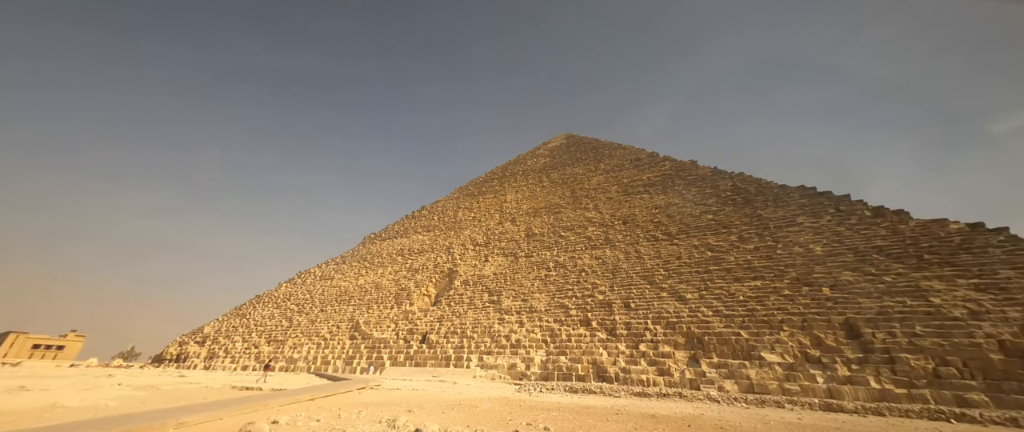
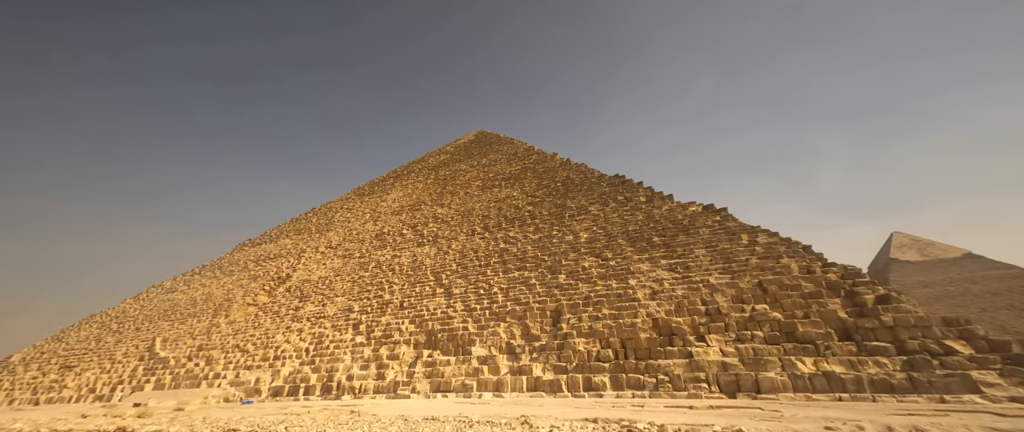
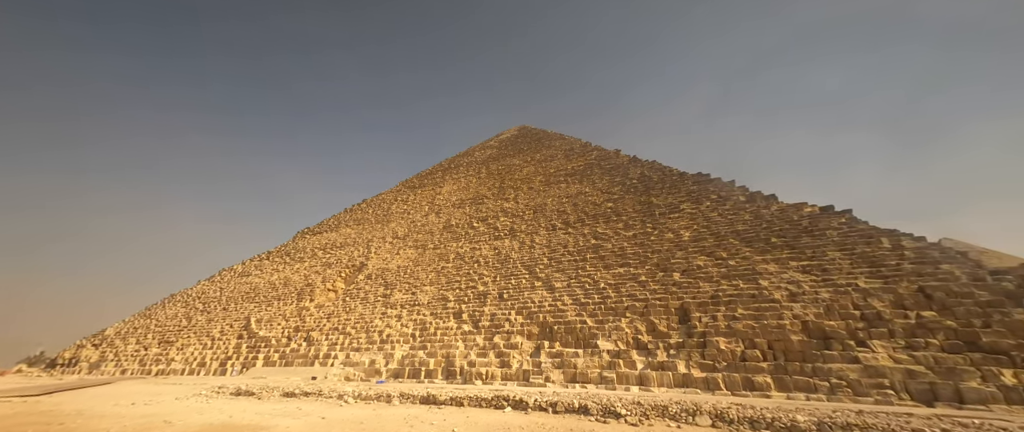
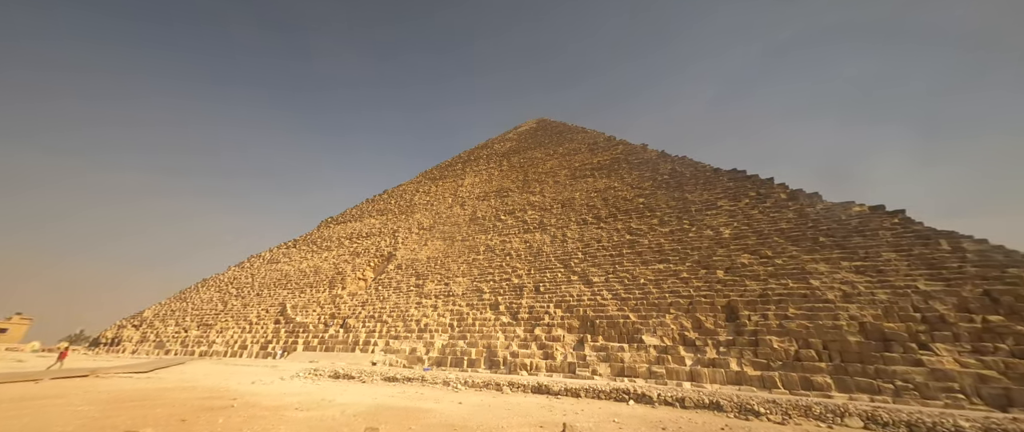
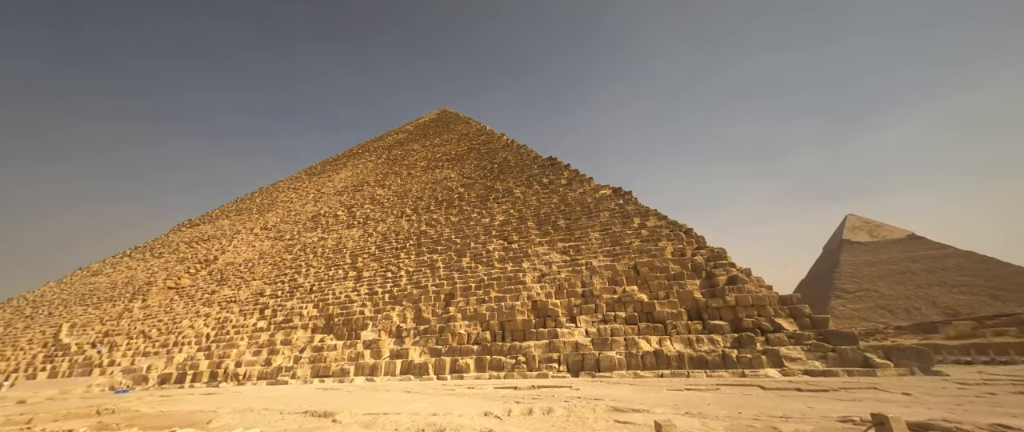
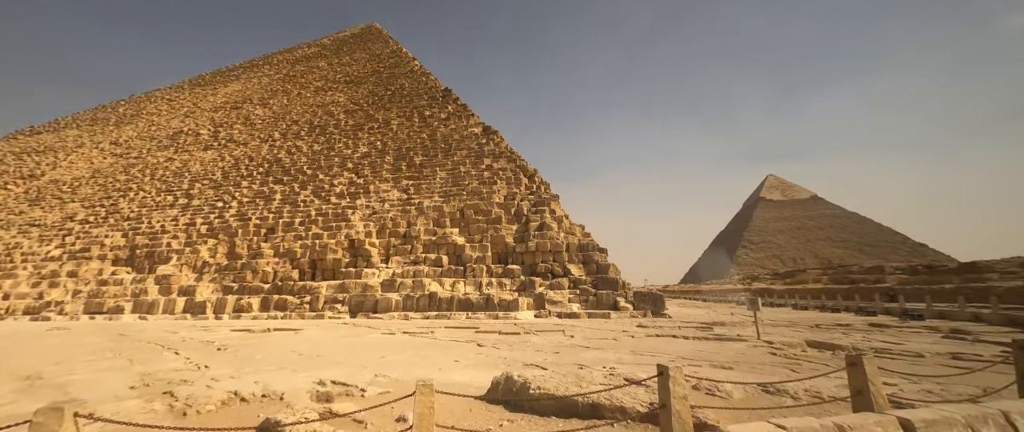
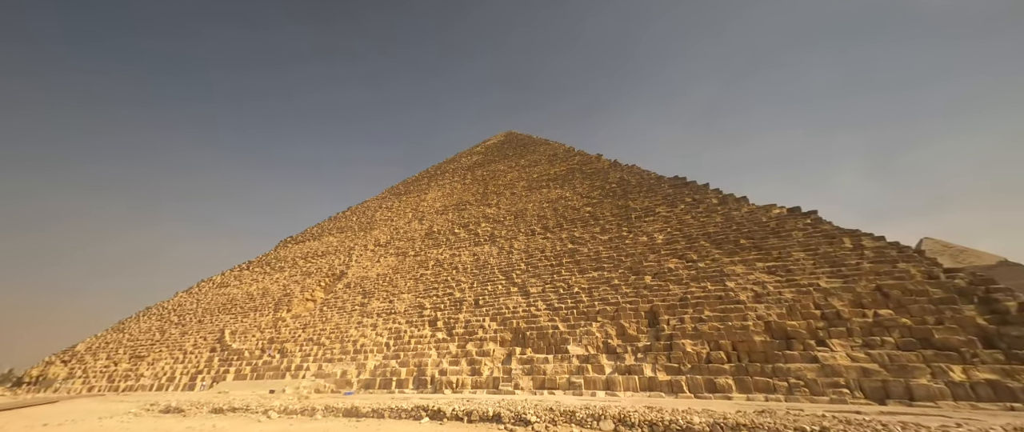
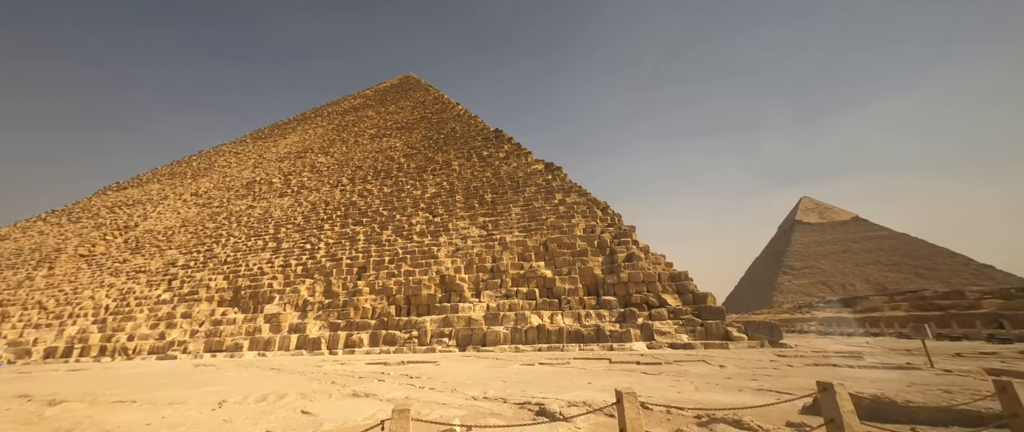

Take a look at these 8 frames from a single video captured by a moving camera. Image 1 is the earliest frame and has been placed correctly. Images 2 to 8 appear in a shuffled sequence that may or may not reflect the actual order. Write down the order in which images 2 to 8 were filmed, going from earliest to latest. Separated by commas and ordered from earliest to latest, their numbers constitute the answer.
4, 3, 7, 2, 5, 8, 6
